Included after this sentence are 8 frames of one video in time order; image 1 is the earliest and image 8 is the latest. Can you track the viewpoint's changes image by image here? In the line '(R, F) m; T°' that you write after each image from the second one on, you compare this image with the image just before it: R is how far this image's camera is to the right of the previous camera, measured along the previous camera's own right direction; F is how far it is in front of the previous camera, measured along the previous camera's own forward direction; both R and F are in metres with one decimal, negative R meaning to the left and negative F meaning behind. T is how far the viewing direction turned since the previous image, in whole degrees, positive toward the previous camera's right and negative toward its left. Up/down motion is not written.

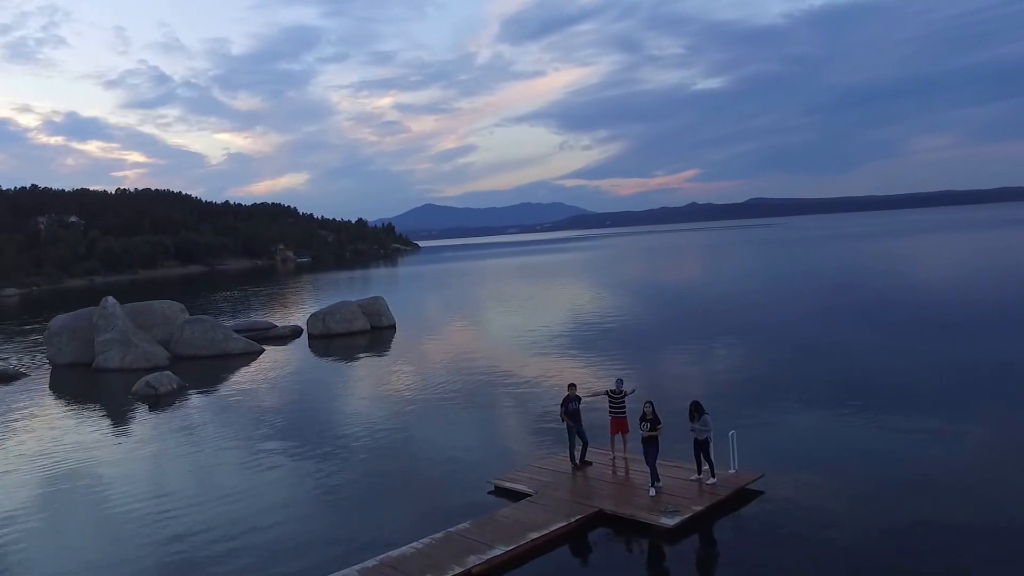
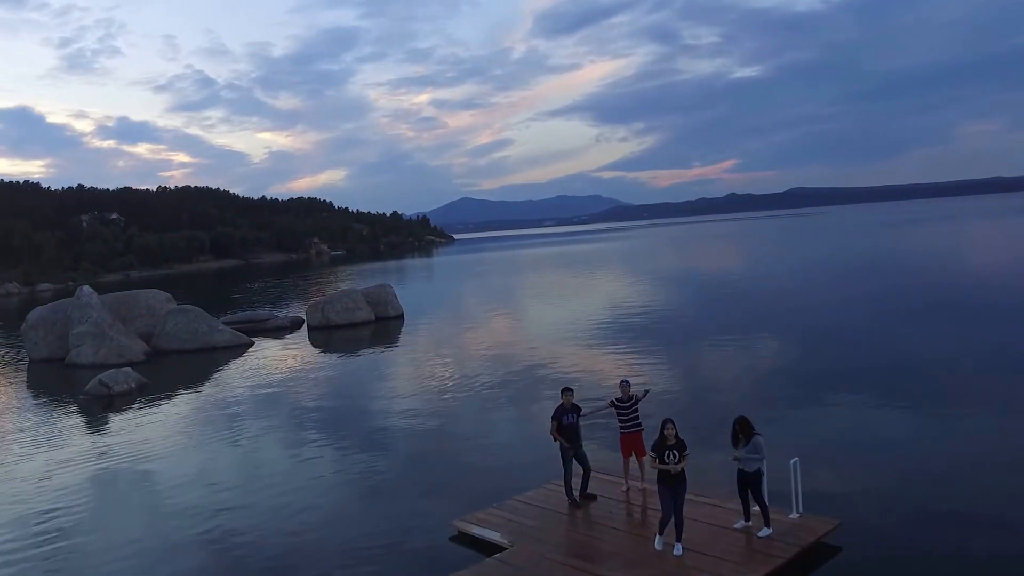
(+0.1, +0.4) m; -3°
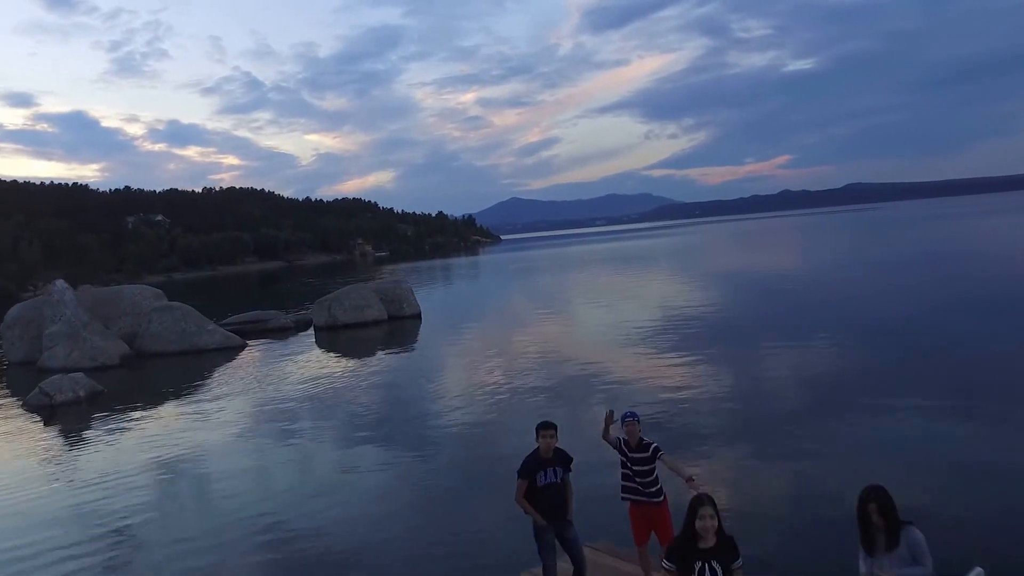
(-0.1, +0.6) m; -3°
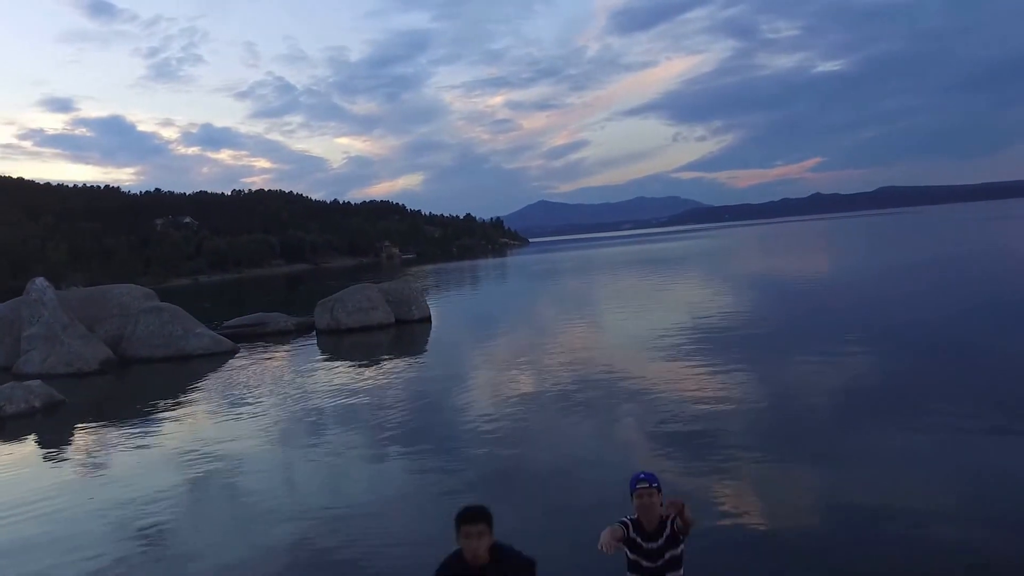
(0.0, +0.2) m; -2°
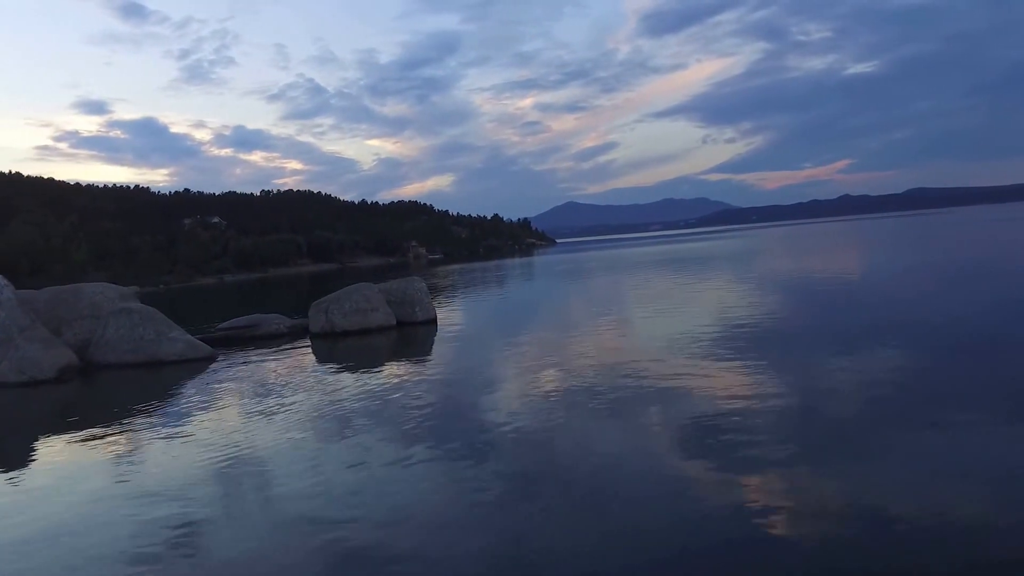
(0.0, +0.3) m; -2°
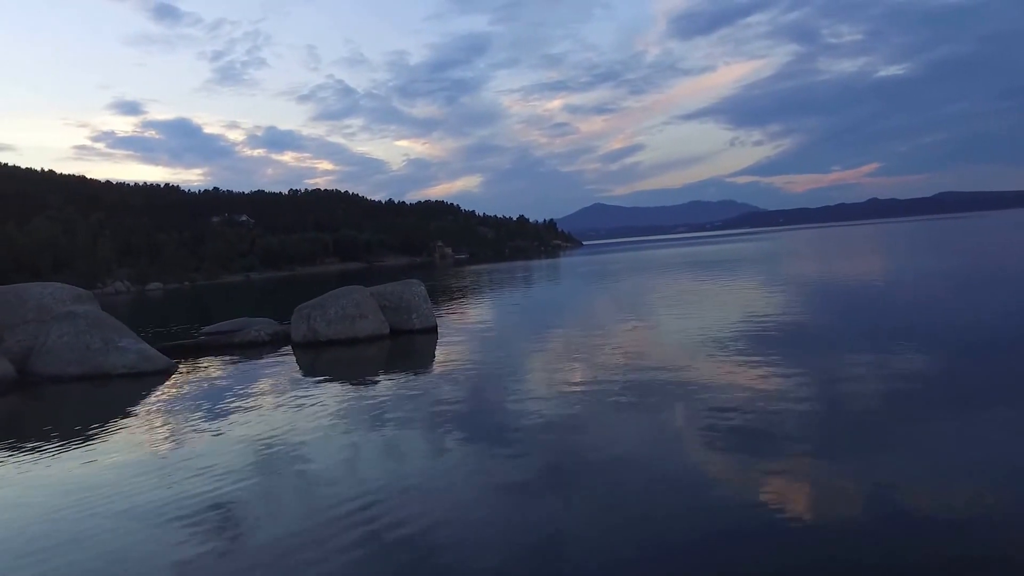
(+0.1, +0.1) m; -2°
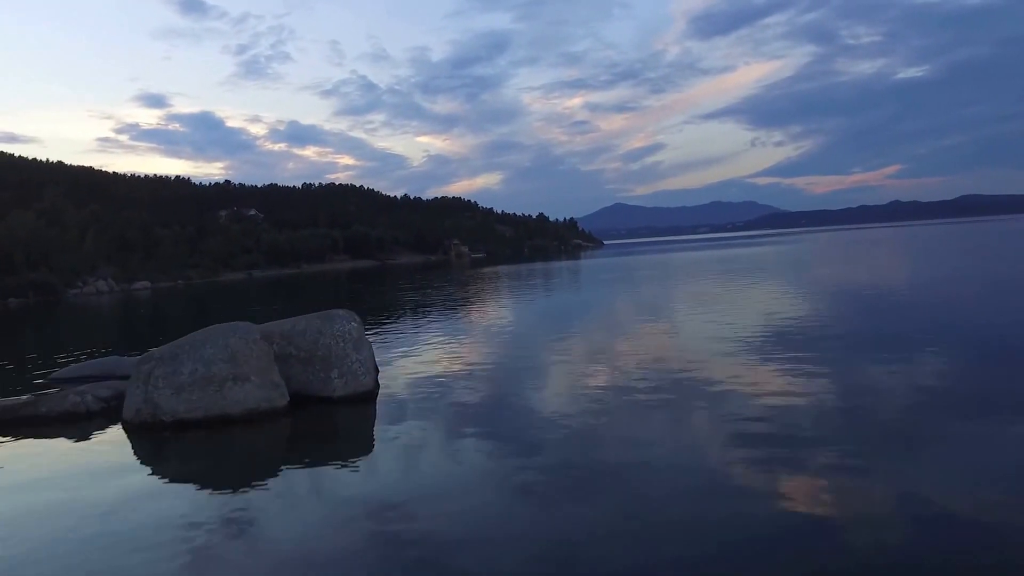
(+0.1, +0.8) m; -2°
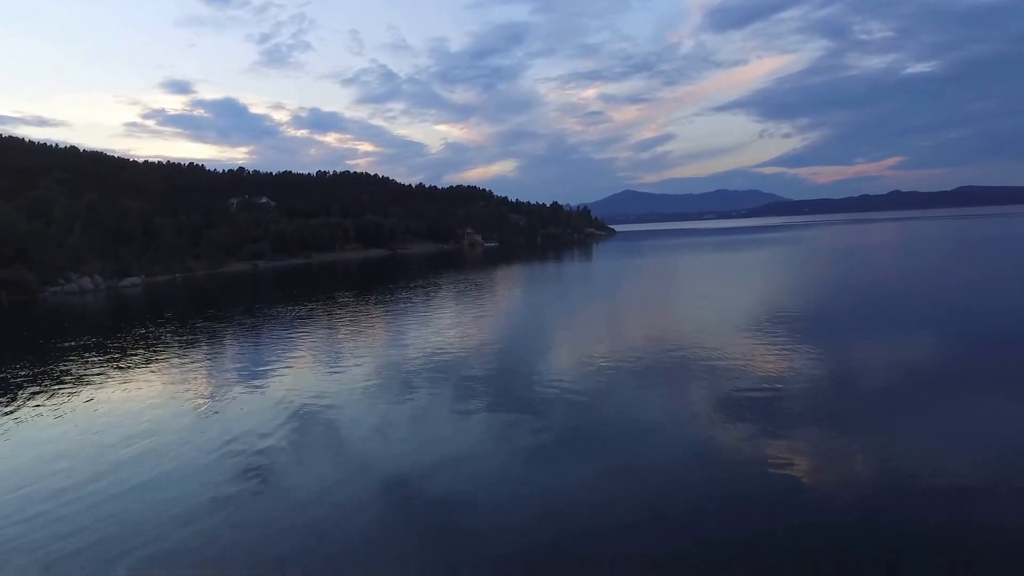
(+0.5, -0.6) m; -2°
